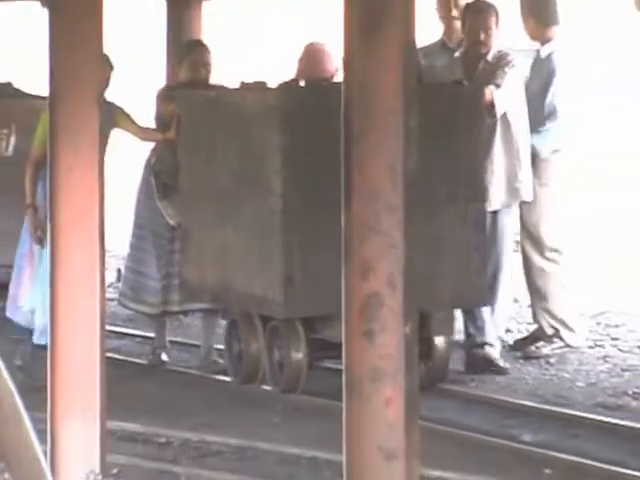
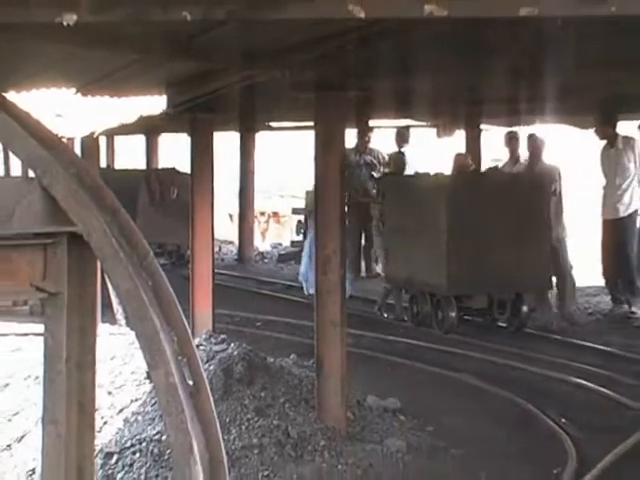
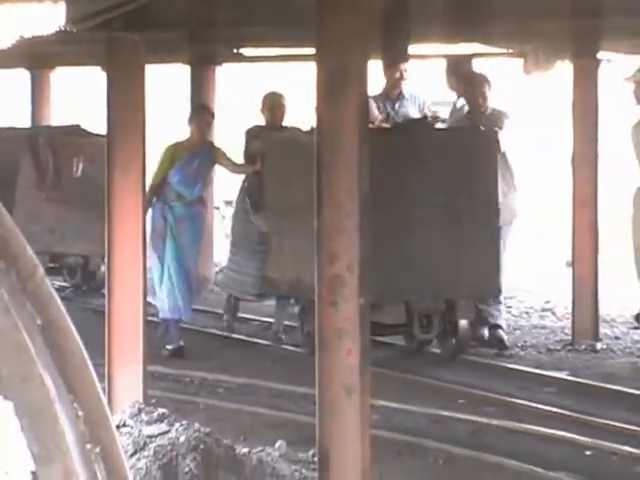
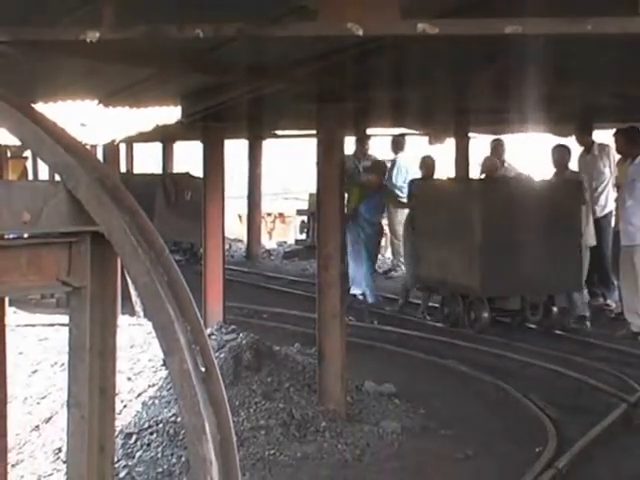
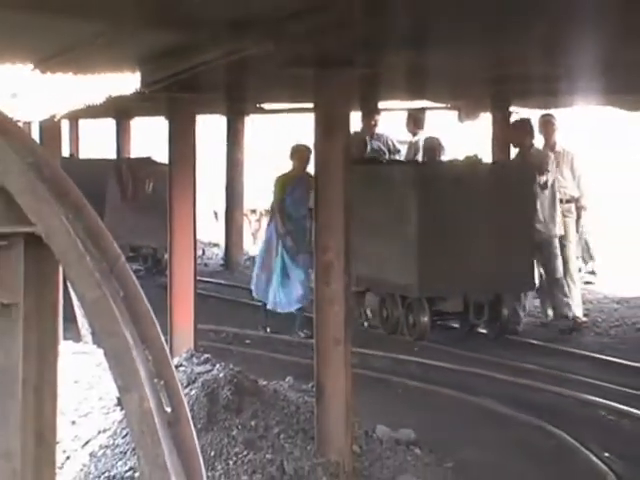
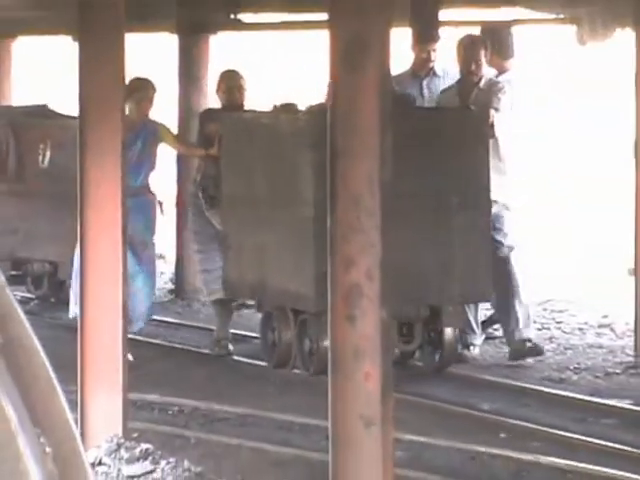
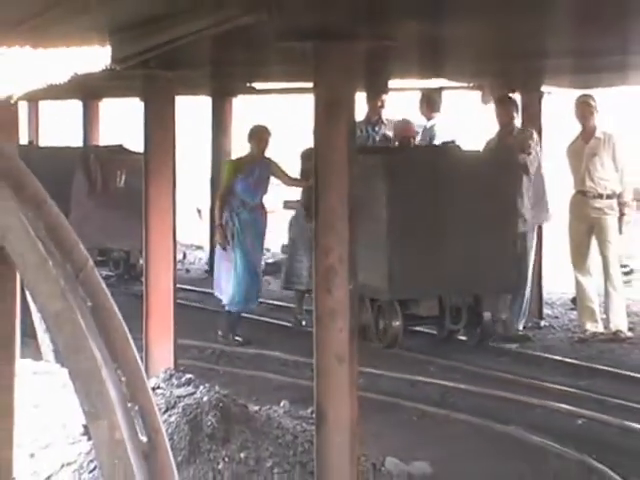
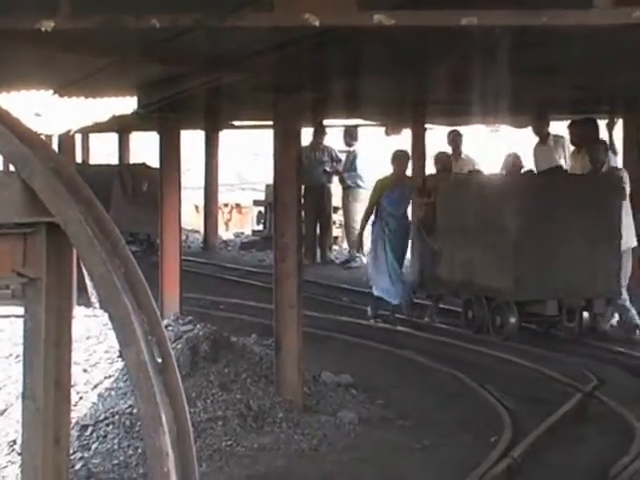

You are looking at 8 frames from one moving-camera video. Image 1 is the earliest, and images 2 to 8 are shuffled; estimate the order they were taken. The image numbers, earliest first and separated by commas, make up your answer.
6, 3, 7, 5, 2, 4, 8
